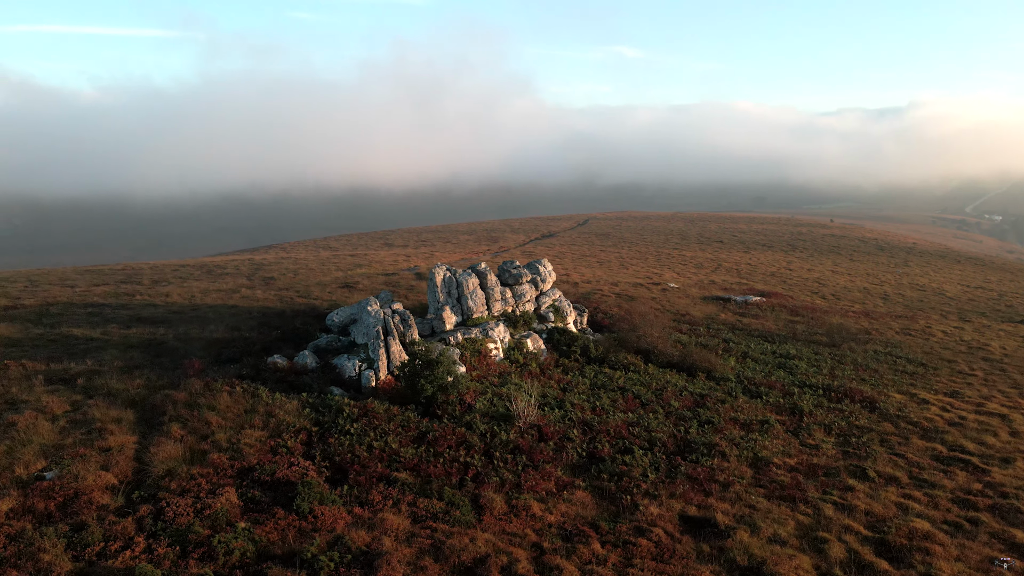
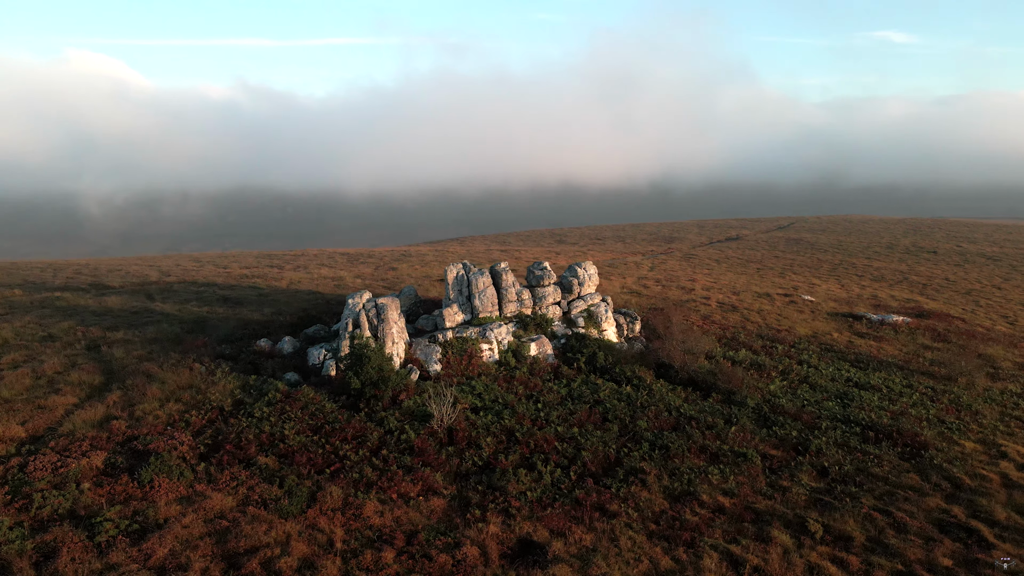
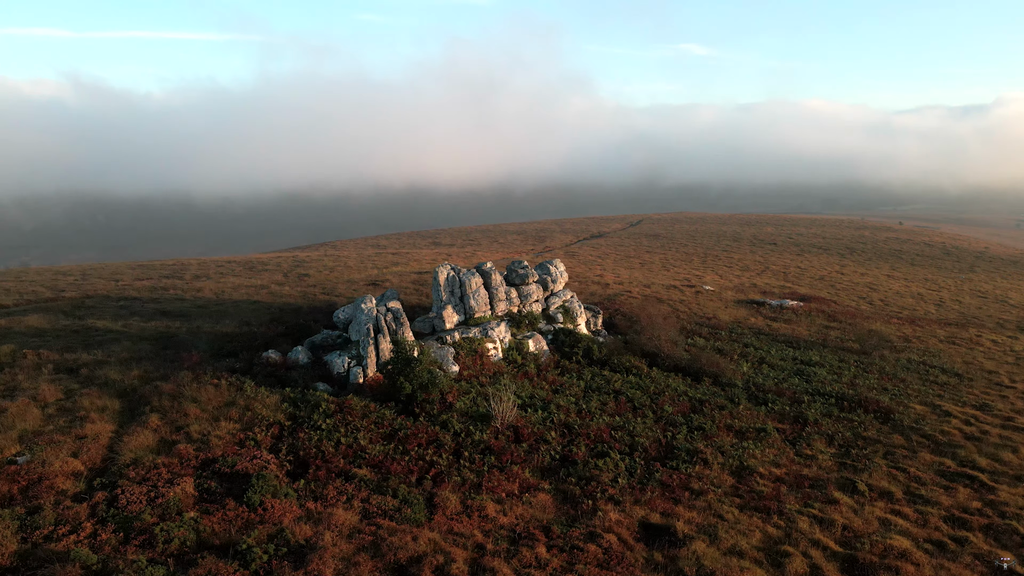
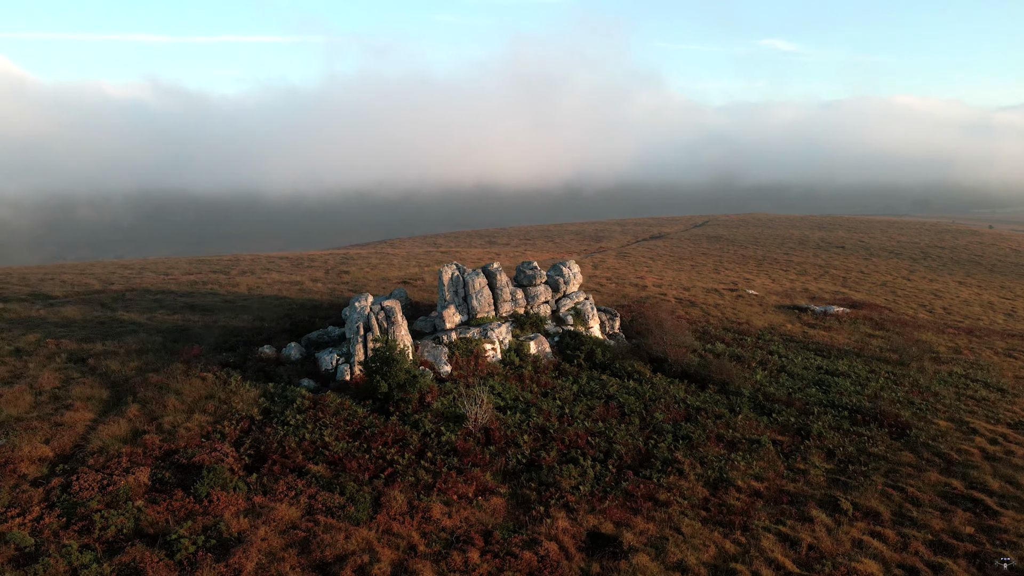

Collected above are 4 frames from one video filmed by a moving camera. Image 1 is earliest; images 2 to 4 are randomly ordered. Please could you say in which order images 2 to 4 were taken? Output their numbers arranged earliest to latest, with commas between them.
3, 4, 2
